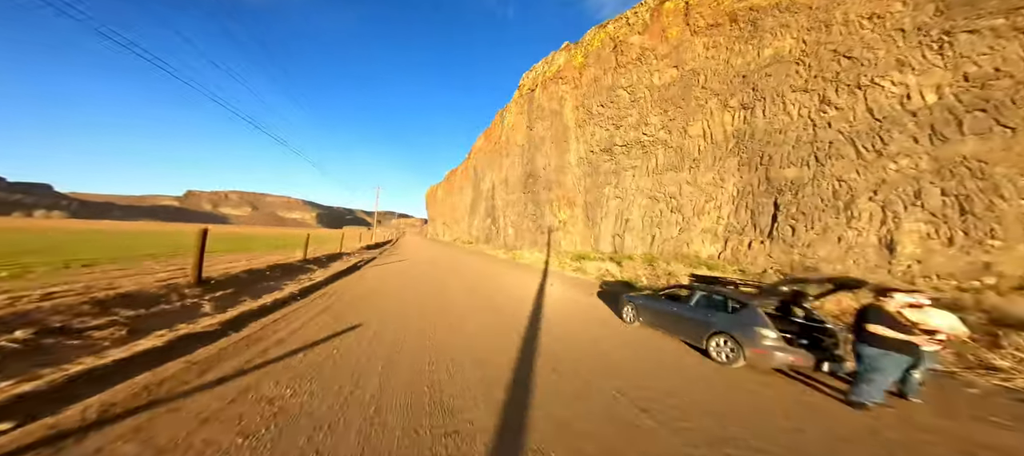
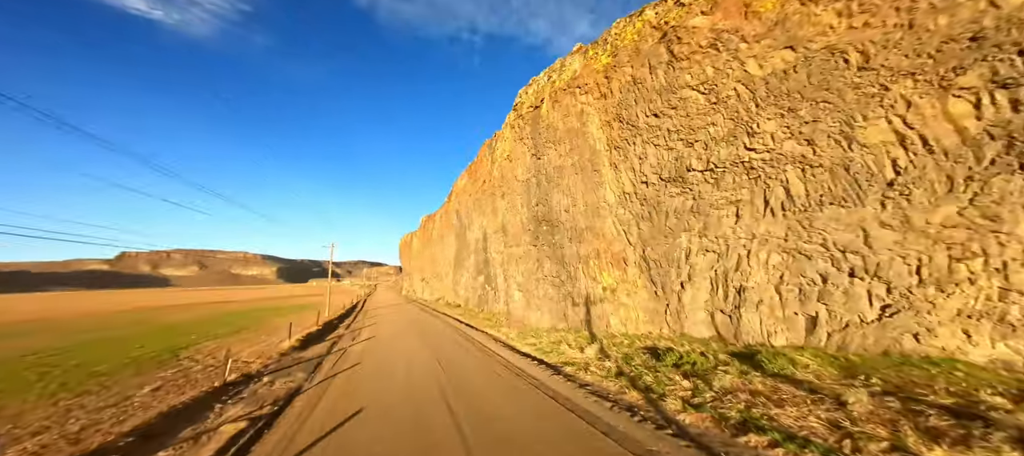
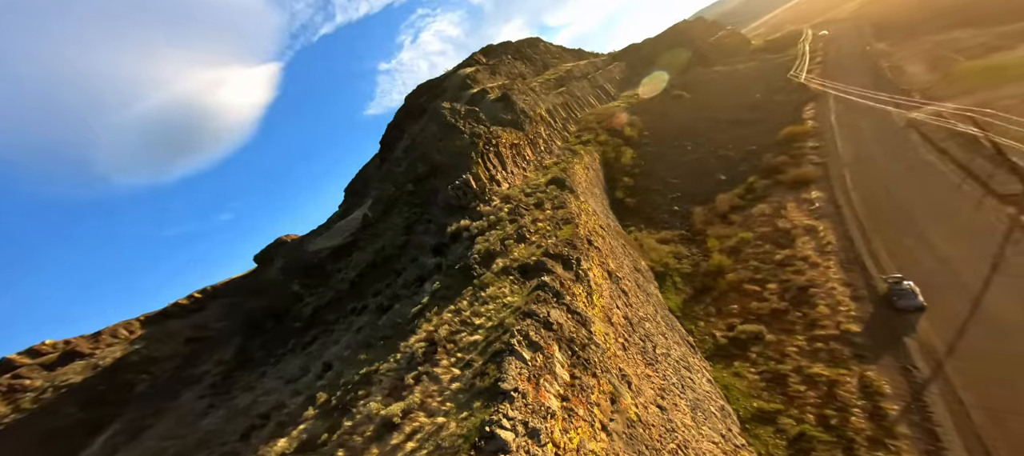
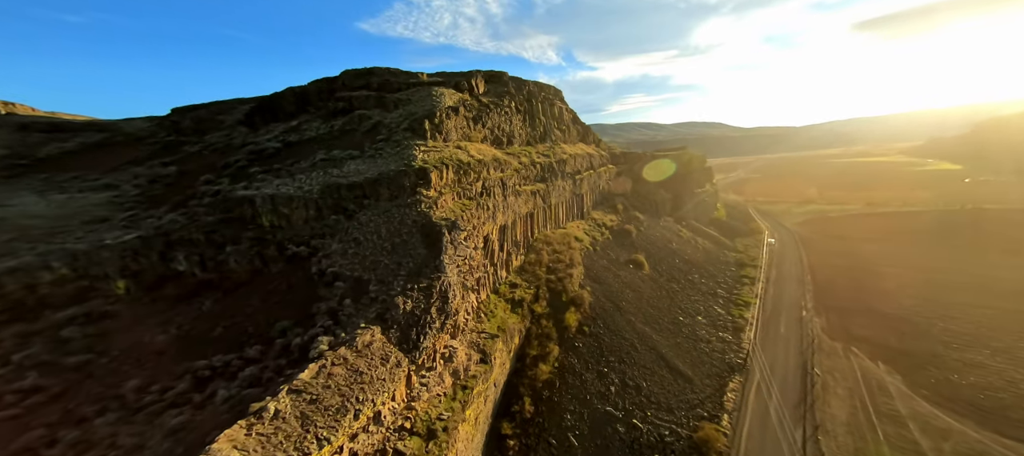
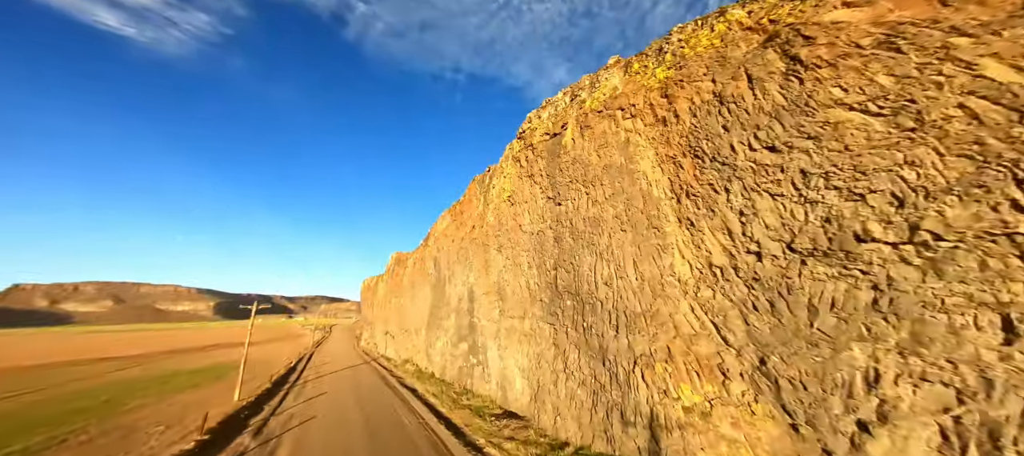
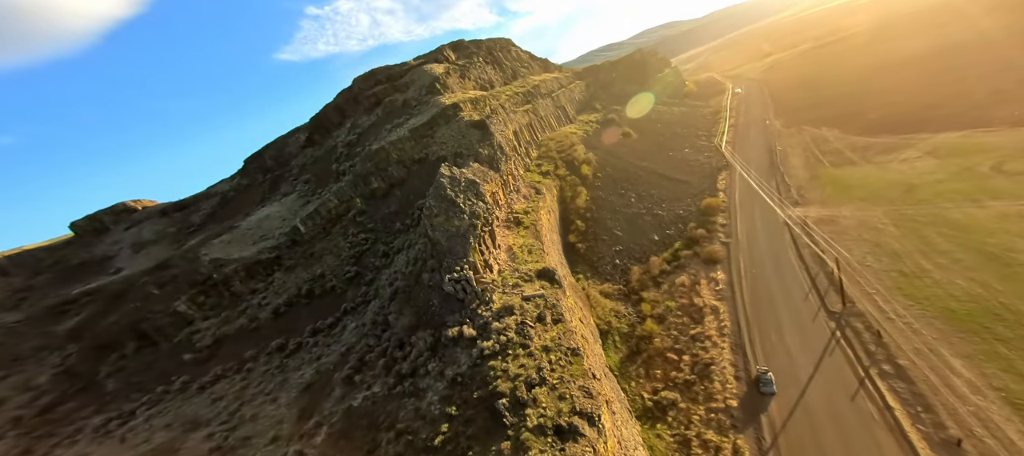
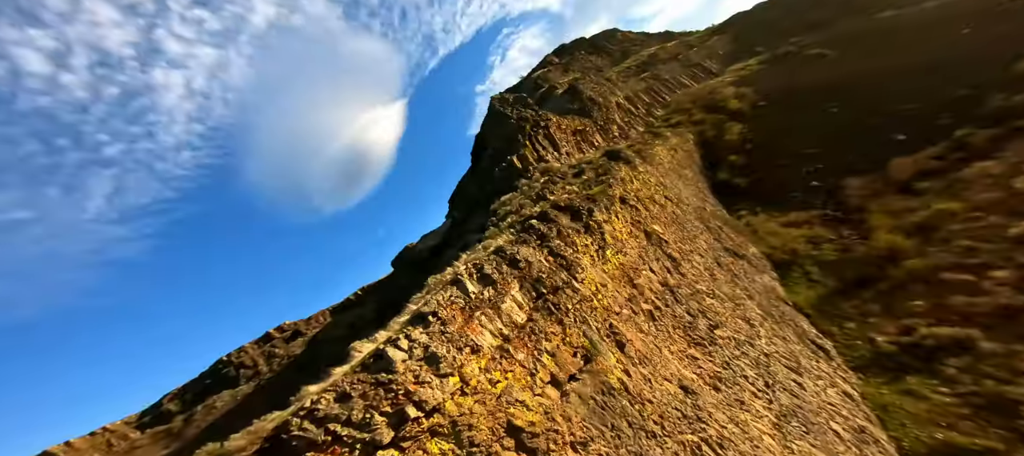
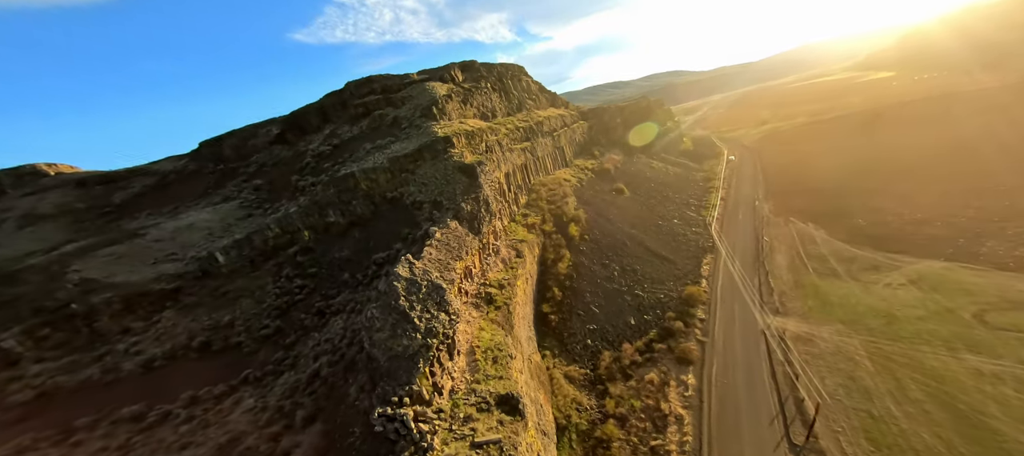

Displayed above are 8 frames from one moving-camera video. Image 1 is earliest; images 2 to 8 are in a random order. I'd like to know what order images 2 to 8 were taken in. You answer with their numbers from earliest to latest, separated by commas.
2, 5, 7, 3, 6, 8, 4
